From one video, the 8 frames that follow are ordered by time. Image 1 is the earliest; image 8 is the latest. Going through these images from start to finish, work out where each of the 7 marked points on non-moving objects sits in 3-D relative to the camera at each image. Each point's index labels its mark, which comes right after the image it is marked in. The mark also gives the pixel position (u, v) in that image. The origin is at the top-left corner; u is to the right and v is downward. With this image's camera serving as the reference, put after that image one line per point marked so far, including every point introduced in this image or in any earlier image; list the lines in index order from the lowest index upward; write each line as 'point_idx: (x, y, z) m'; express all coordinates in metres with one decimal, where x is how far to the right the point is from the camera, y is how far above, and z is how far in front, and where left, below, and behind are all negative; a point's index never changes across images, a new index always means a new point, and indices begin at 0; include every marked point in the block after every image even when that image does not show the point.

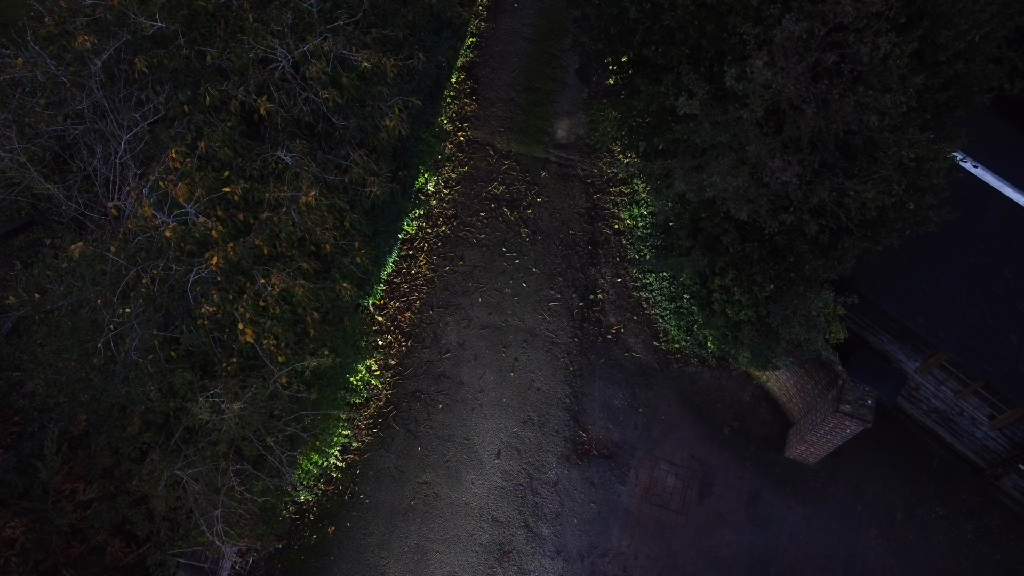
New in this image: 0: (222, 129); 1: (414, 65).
0: (-1.7, +1.0, +5.9) m
1: (-0.7, +1.5, +6.9) m
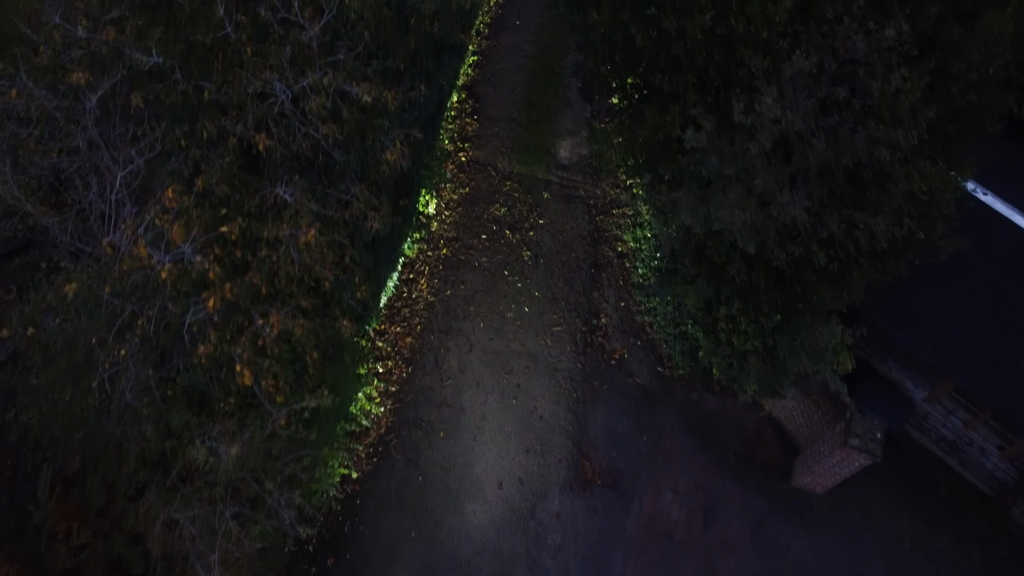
0: (-1.7, +0.7, +5.8) m
1: (-0.7, +1.3, +6.7) m
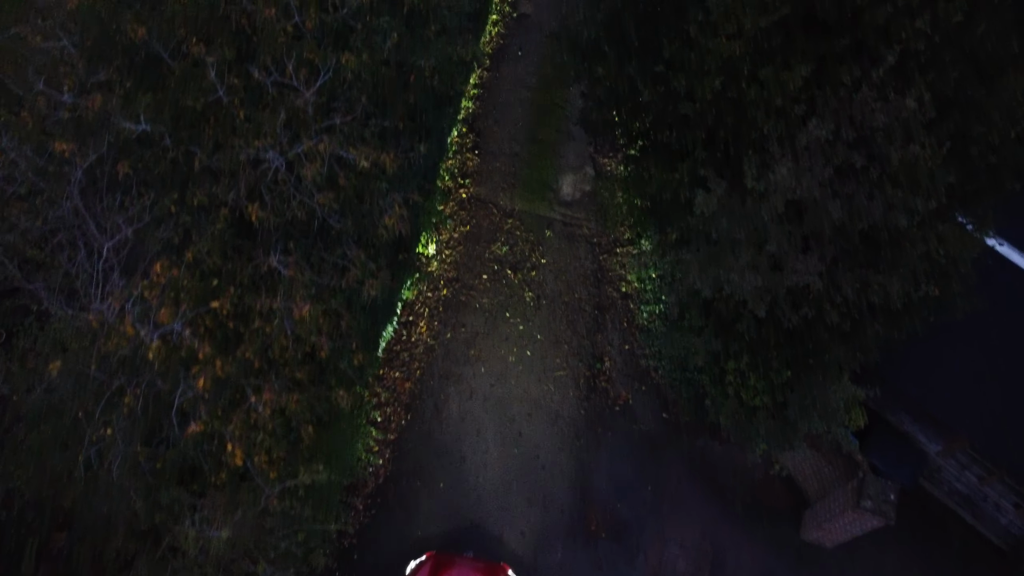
0: (-1.7, +0.3, +5.5) m
1: (-0.6, +0.9, +6.5) m
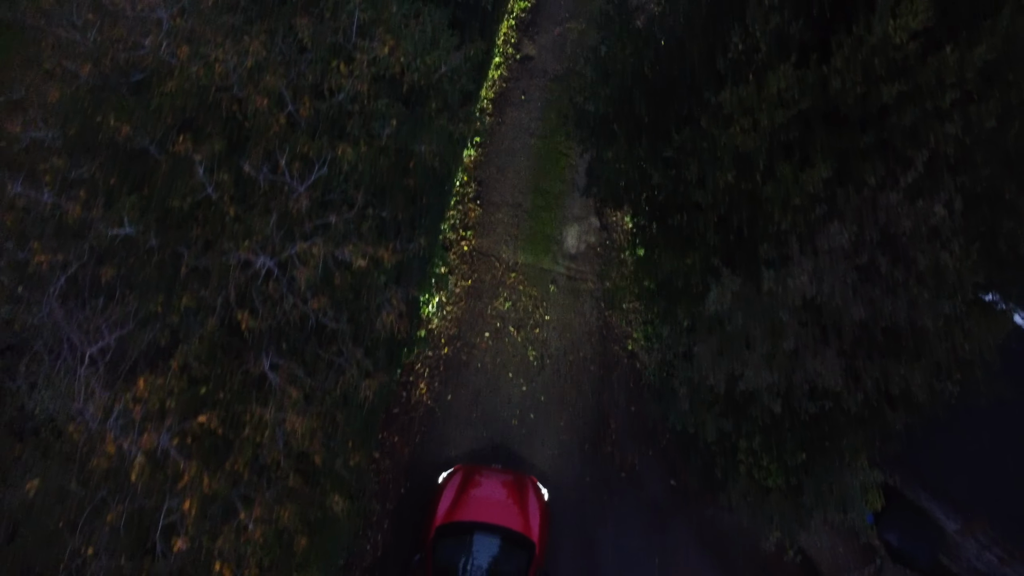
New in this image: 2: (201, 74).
0: (-1.7, -0.3, +5.2) m
1: (-0.6, +0.3, +6.2) m
2: (-1.8, +1.2, +5.6) m
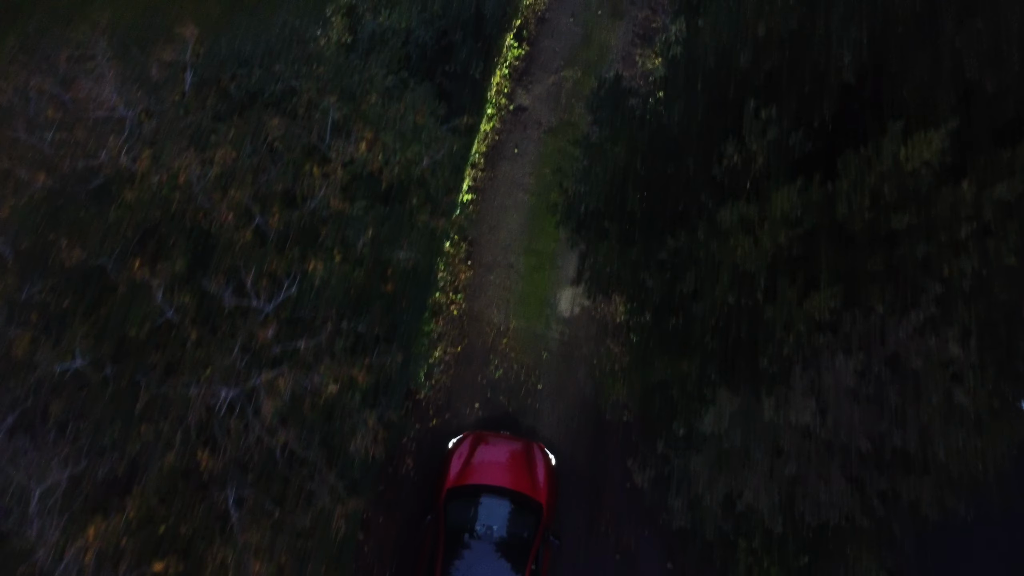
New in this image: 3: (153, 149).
0: (-1.8, -0.9, +4.9) m
1: (-0.7, -0.4, +5.9) m
2: (-1.8, +0.5, +5.2) m
3: (-2.0, +0.8, +5.4) m
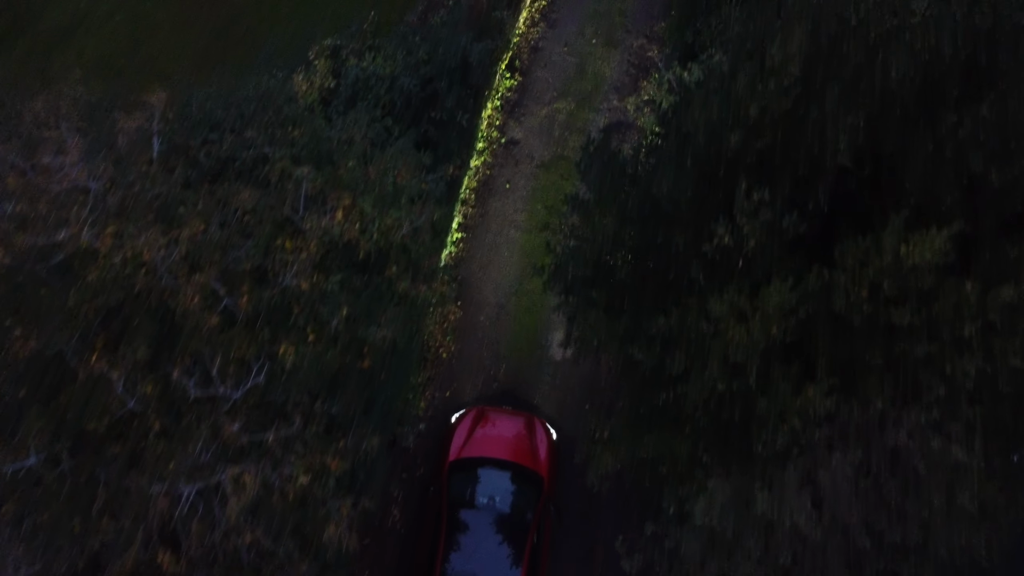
0: (-1.9, -1.4, +4.6) m
1: (-0.8, -0.8, +5.6) m
2: (-1.9, +0.1, +5.0) m
3: (-2.1, +0.3, +5.2) m
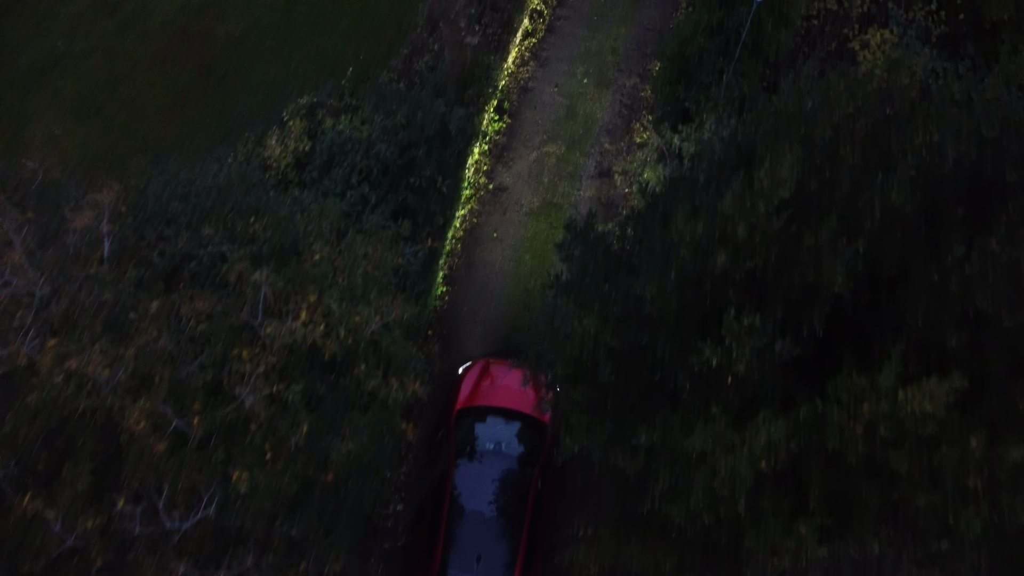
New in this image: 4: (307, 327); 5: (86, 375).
0: (-2.0, -1.9, +4.3) m
1: (-0.9, -1.4, +5.3) m
2: (-2.1, -0.5, +4.6) m
3: (-2.2, -0.2, +4.8) m
4: (-1.1, -0.2, +5.3) m
5: (-2.0, -0.4, +4.7) m
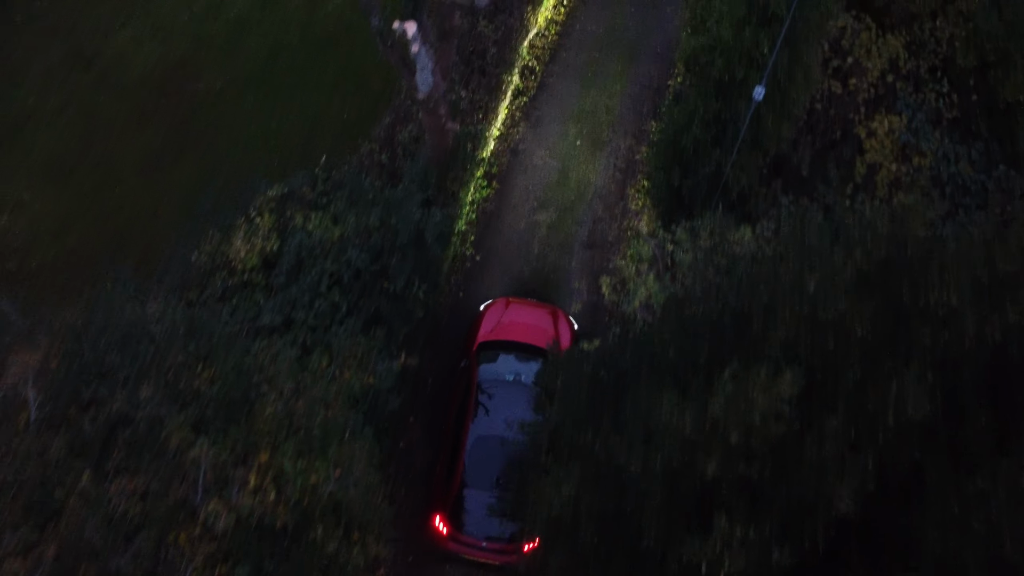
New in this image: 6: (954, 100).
0: (-2.2, -2.7, +3.8) m
1: (-1.1, -2.2, +4.8) m
2: (-2.2, -1.3, +4.1) m
3: (-2.4, -1.0, +4.3) m
4: (-1.2, -1.0, +4.8) m
5: (-2.2, -1.2, +4.2) m
6: (+3.4, +1.4, +7.7) m
